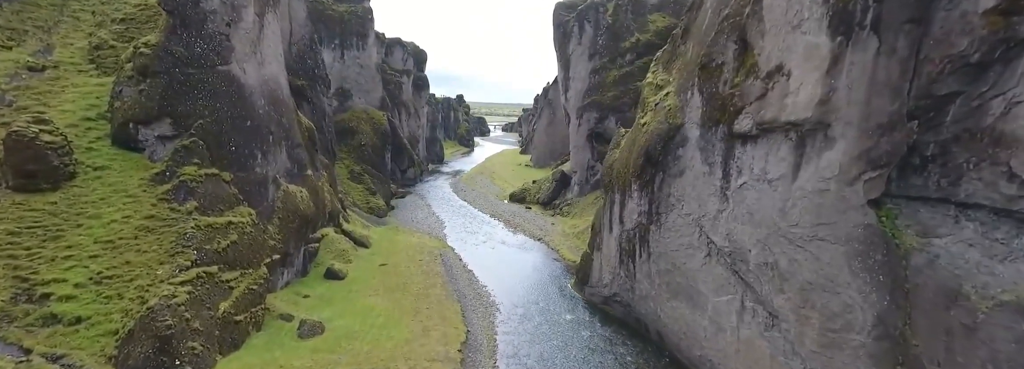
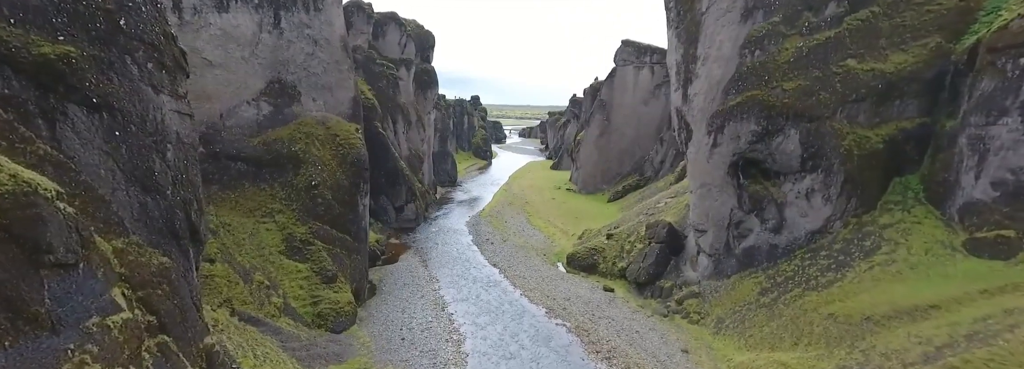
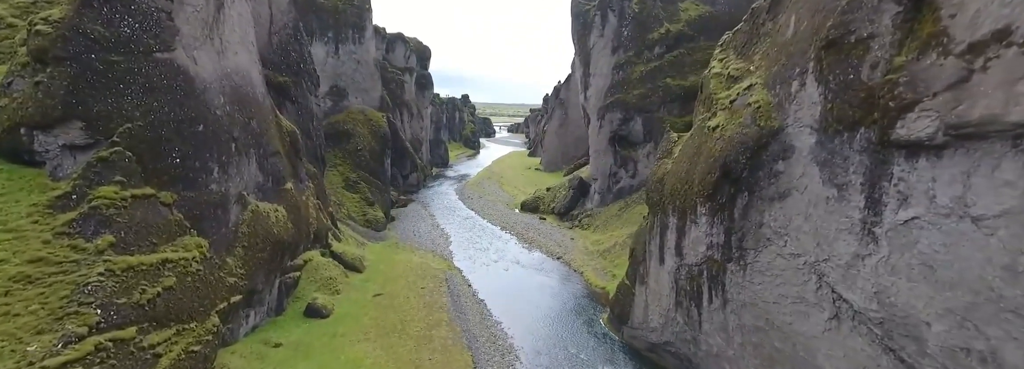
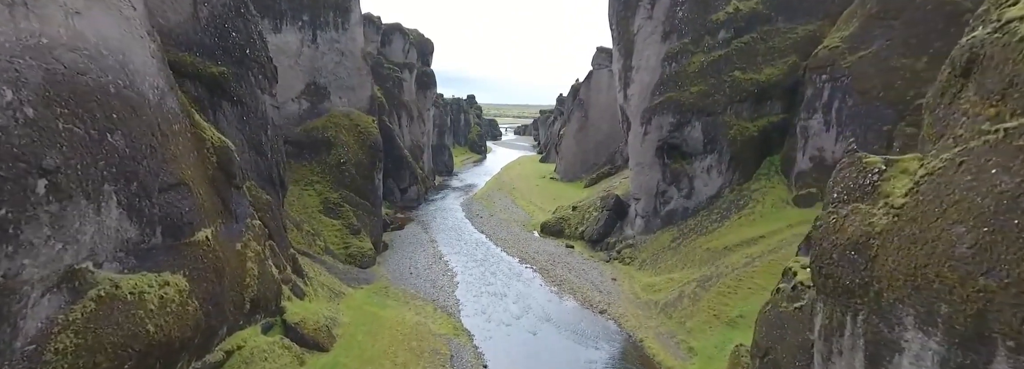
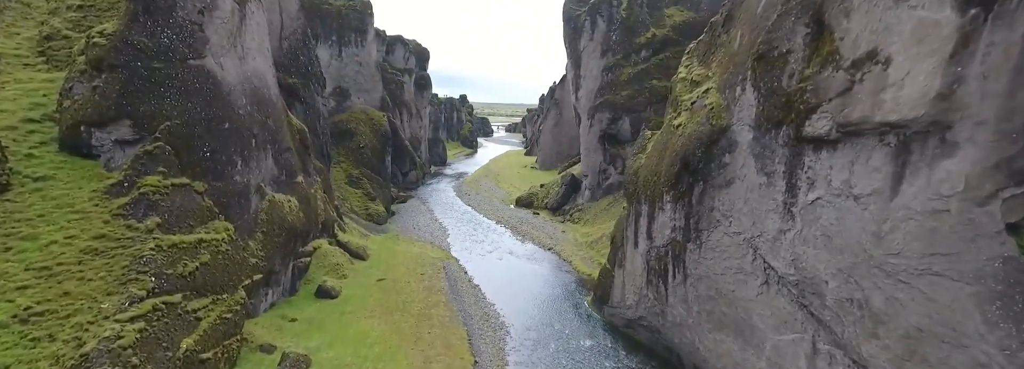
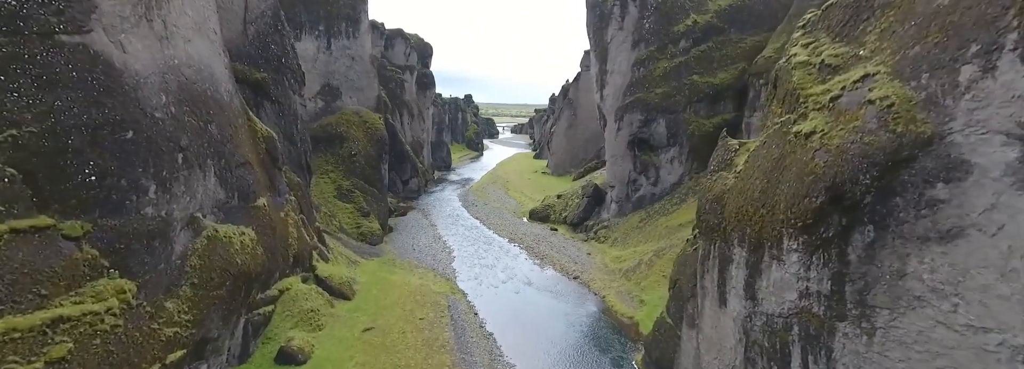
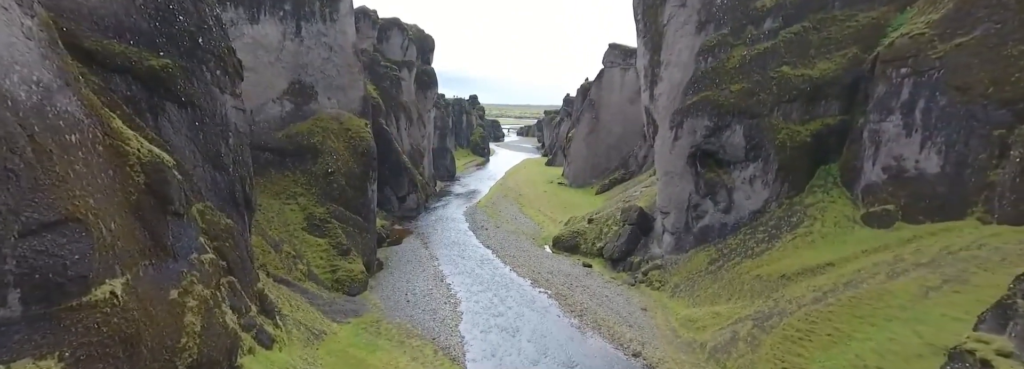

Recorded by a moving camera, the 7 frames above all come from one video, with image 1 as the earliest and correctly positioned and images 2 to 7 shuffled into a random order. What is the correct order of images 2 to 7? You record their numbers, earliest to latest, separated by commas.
5, 3, 6, 4, 7, 2
